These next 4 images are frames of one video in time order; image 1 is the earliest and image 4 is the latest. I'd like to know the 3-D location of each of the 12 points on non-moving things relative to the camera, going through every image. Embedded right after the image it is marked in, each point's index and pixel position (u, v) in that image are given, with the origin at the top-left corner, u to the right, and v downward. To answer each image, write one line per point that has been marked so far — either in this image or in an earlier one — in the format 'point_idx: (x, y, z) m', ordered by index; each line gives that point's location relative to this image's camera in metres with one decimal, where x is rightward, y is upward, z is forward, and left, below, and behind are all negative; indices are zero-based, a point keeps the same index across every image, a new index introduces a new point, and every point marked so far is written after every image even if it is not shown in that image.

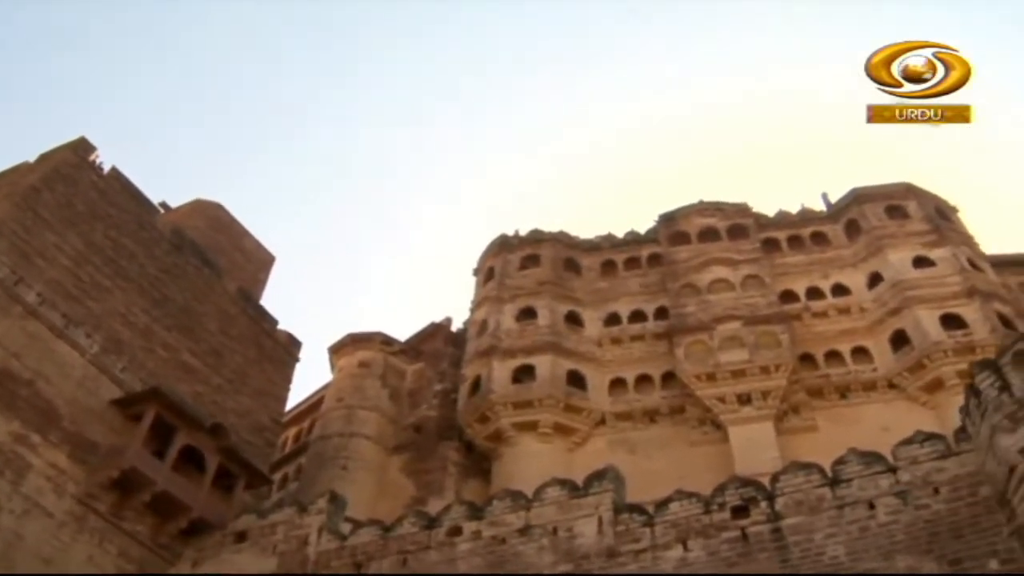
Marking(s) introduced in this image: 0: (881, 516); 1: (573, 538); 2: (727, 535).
0: (+3.6, -2.2, +12.5) m
1: (+0.6, -2.5, +12.5) m
2: (+2.1, -2.4, +12.4) m
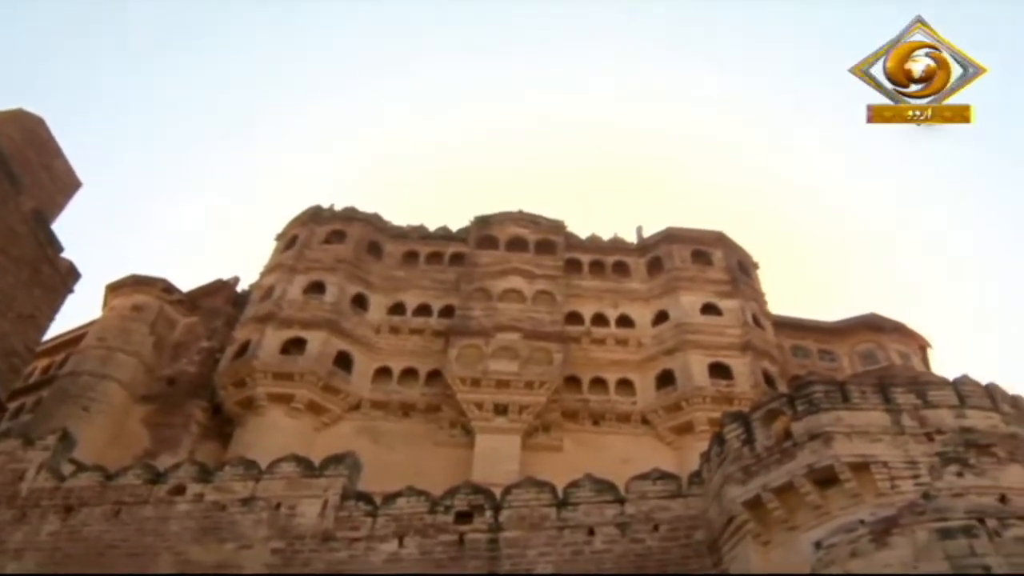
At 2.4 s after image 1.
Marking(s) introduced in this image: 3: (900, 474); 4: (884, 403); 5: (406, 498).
0: (+0.9, -2.6, +12.9) m
1: (-2.2, -2.2, +12.5) m
2: (-0.7, -2.5, +12.6) m
3: (+4.2, -1.9, +13.5) m
4: (+4.4, -1.3, +14.9) m
5: (-1.1, -2.2, +13.1) m
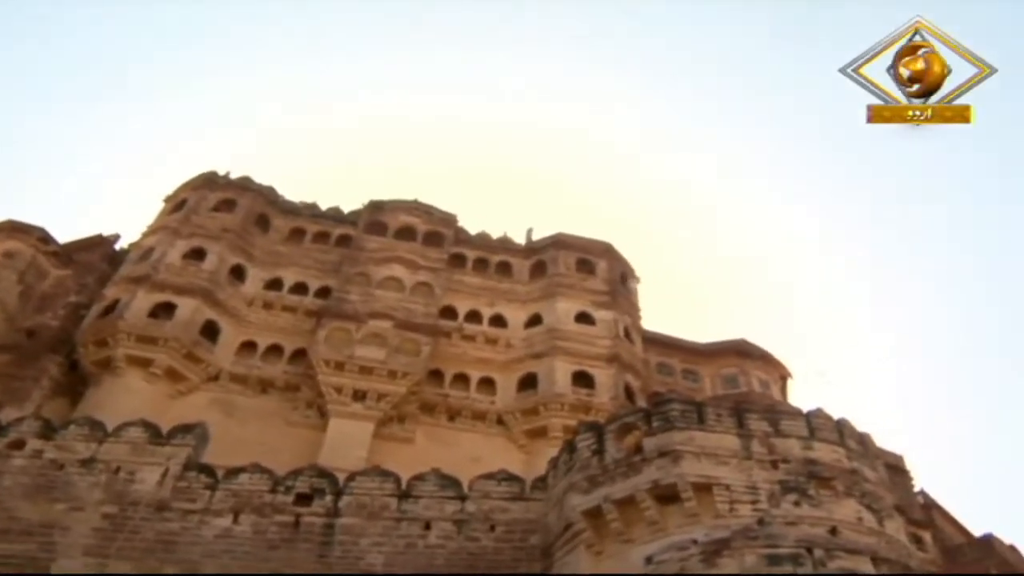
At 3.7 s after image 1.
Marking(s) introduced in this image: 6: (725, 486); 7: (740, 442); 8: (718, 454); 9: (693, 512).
0: (-0.8, -2.6, +13.2) m
1: (-3.8, -1.9, +12.6) m
2: (-2.3, -2.3, +12.8) m
3: (+2.5, -2.3, +13.9) m
4: (+2.7, -1.7, +15.3) m
5: (-2.7, -1.9, +13.2) m
6: (+2.3, -2.2, +14.0) m
7: (+2.7, -1.8, +14.9) m
8: (+2.4, -1.9, +14.7) m
9: (+1.9, -2.4, +13.8) m
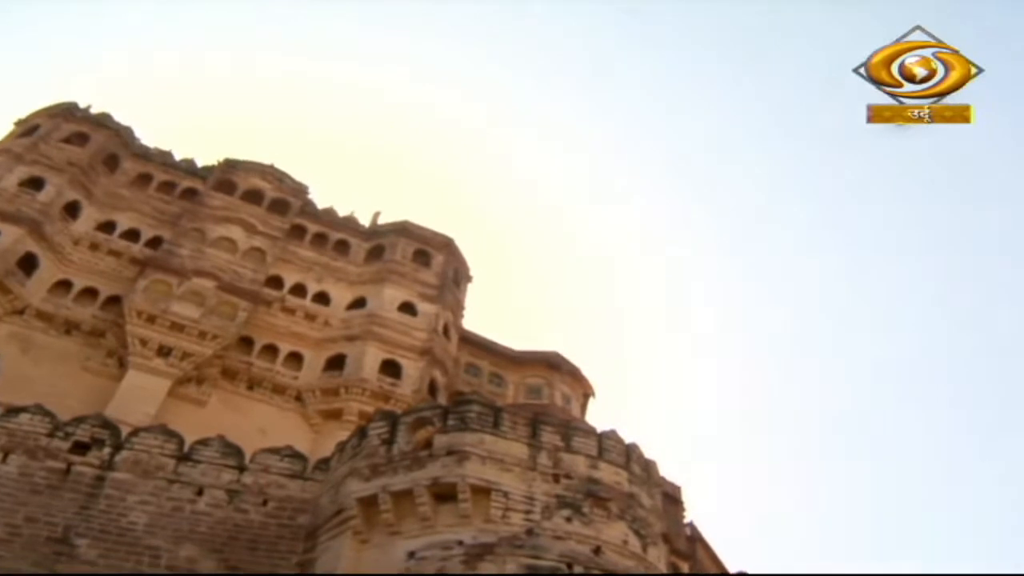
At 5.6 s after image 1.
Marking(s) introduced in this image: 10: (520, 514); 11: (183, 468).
0: (-3.4, -2.3, +13.6) m
1: (-6.1, -1.2, +12.8) m
2: (-4.7, -1.8, +13.1) m
3: (-0.1, -2.5, +14.7) m
4: (+0.1, -1.9, +16.1) m
5: (-5.1, -1.4, +13.5) m
6: (-0.2, -2.4, +14.8) m
7: (+0.1, -2.0, +15.7) m
8: (-0.2, -2.1, +15.4) m
9: (-0.6, -2.6, +14.5) m
10: (0.0, -2.6, +14.6) m
11: (-3.6, -2.0, +14.0) m
